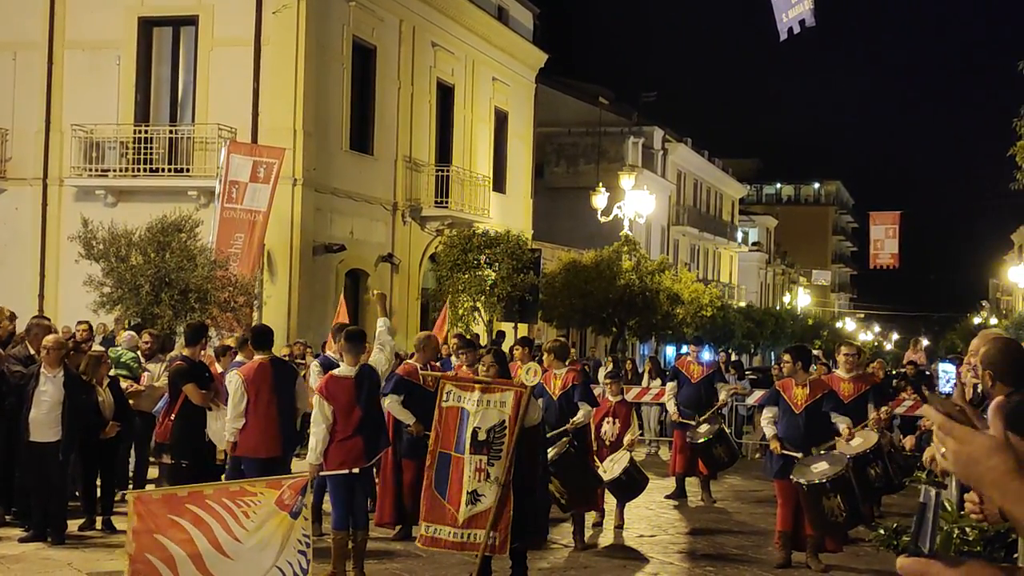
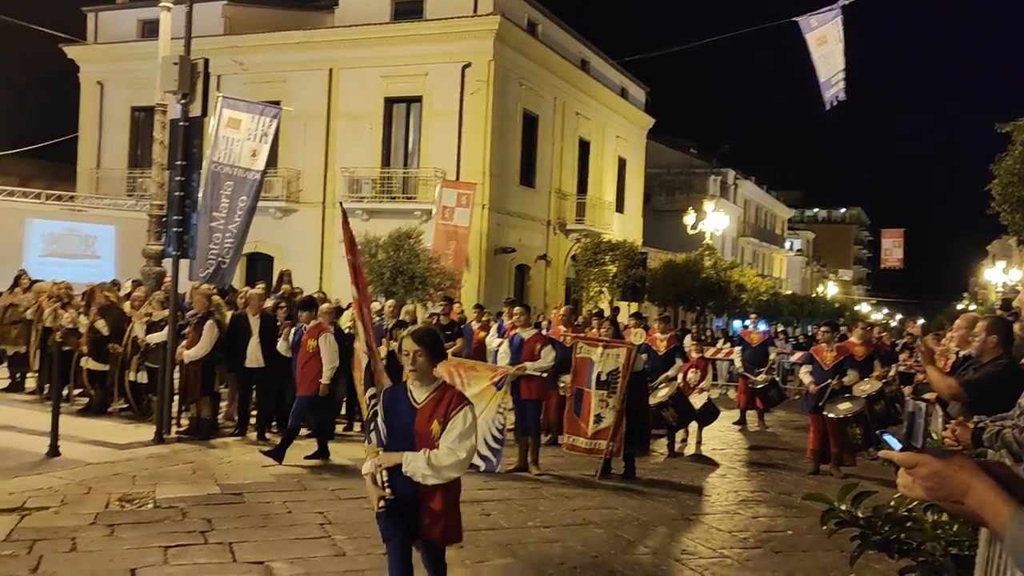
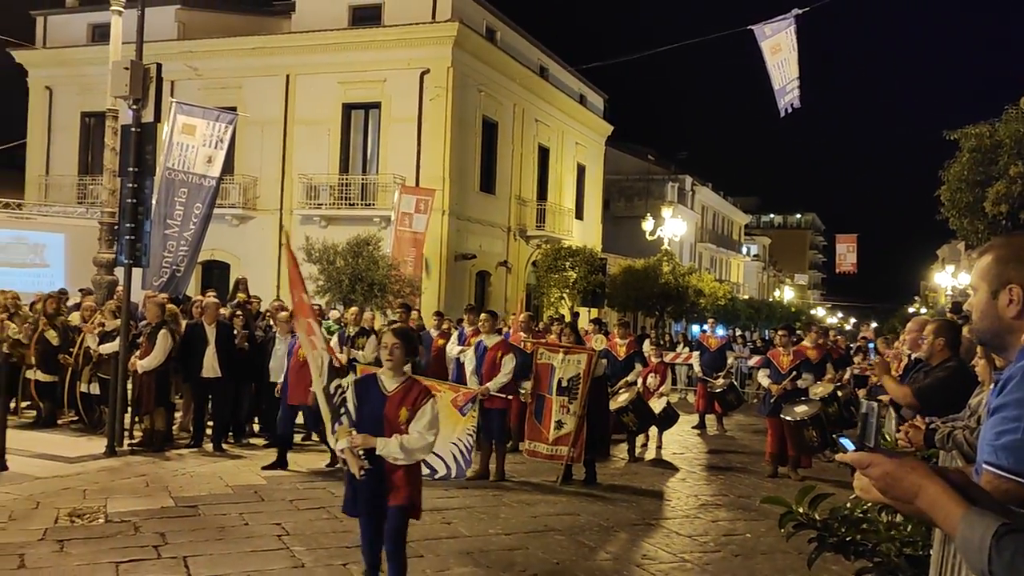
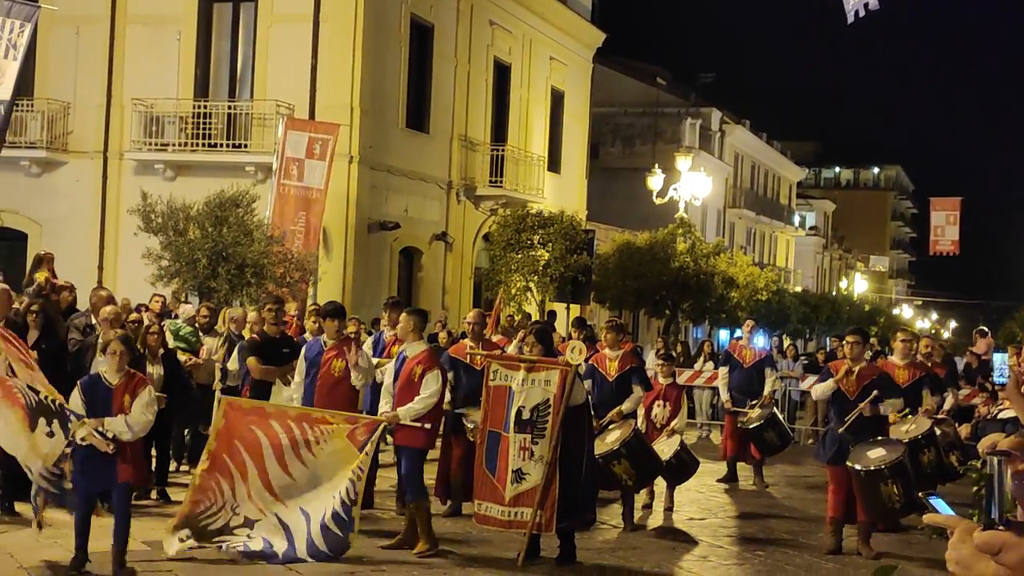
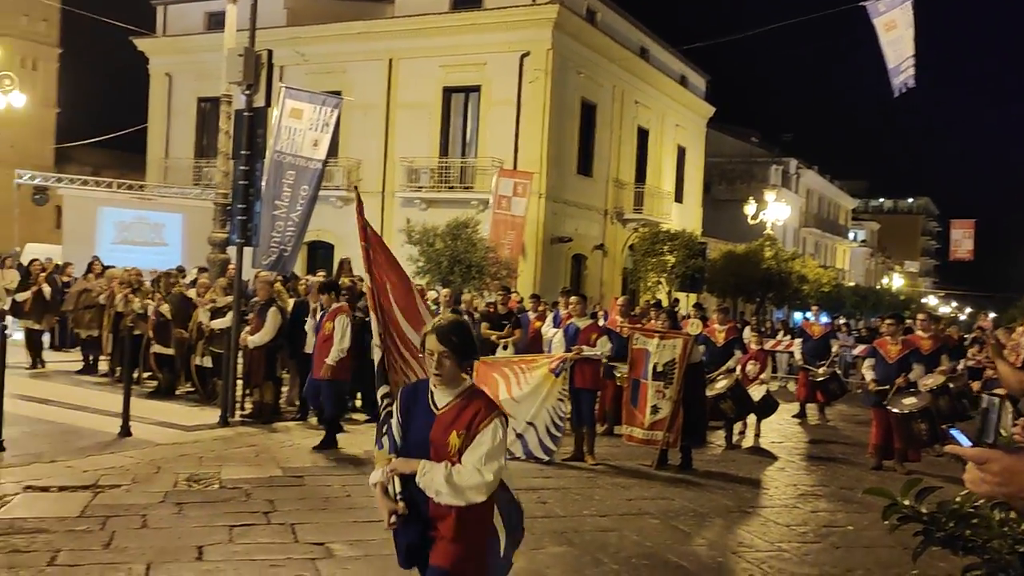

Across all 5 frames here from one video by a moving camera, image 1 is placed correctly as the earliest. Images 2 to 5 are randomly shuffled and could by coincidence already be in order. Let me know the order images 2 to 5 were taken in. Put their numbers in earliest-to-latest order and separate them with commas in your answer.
4, 3, 2, 5
